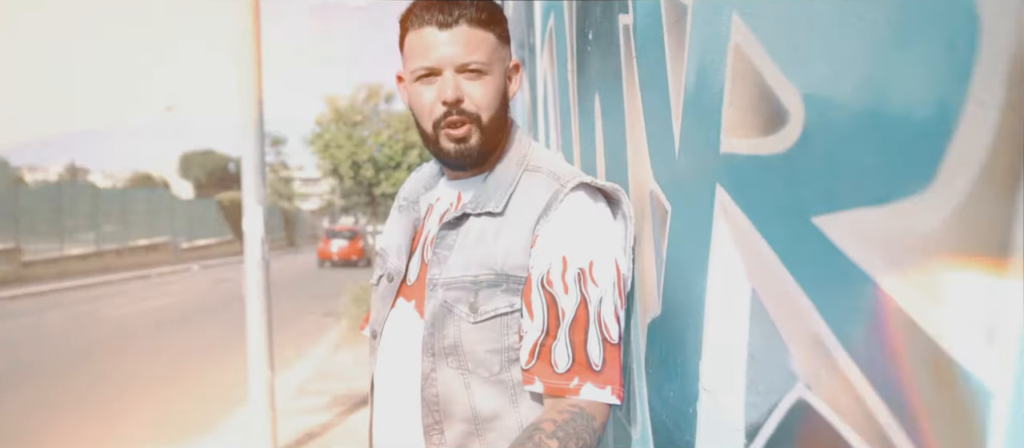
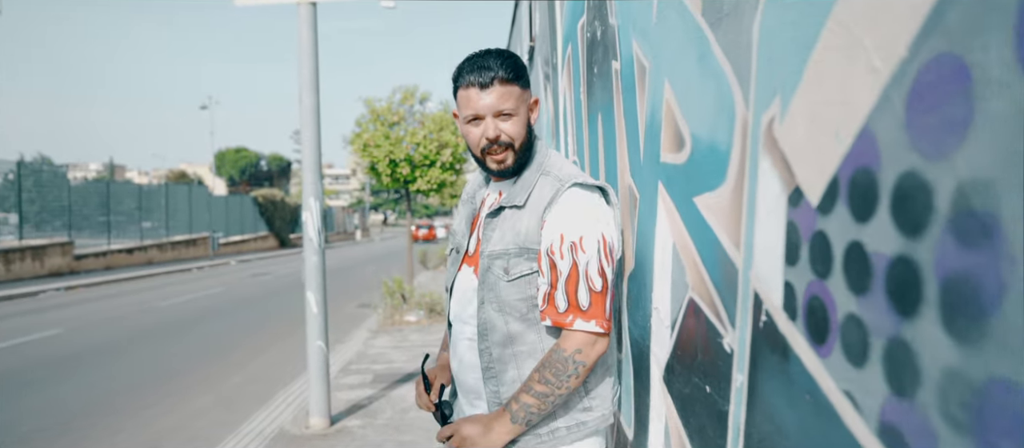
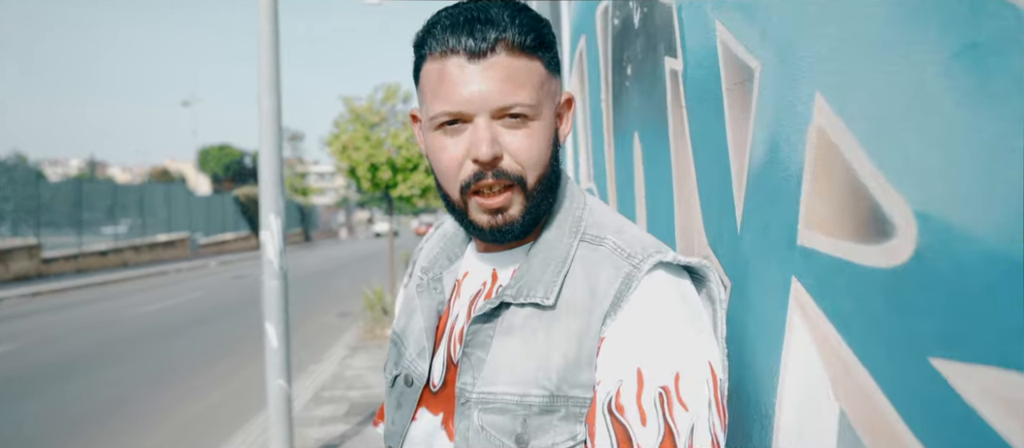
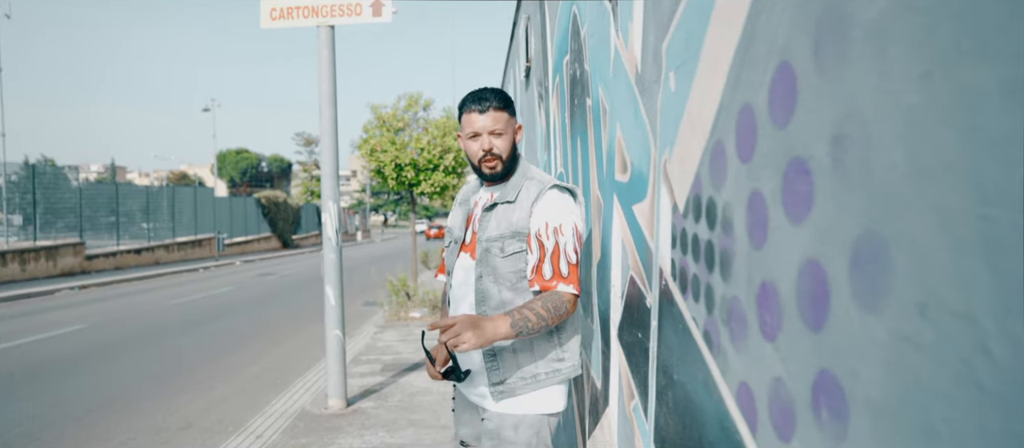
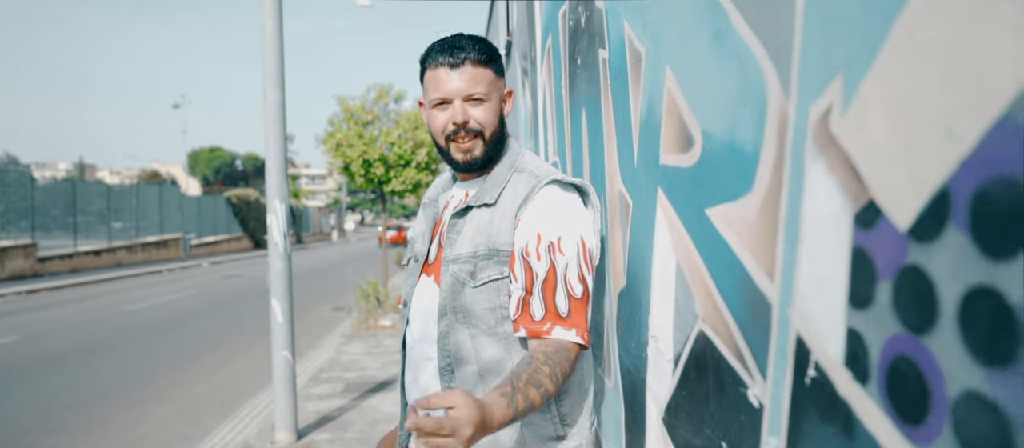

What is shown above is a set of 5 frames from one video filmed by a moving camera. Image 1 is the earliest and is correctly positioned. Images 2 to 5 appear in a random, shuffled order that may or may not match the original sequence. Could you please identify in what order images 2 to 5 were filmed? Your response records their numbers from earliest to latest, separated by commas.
5, 2, 4, 3
